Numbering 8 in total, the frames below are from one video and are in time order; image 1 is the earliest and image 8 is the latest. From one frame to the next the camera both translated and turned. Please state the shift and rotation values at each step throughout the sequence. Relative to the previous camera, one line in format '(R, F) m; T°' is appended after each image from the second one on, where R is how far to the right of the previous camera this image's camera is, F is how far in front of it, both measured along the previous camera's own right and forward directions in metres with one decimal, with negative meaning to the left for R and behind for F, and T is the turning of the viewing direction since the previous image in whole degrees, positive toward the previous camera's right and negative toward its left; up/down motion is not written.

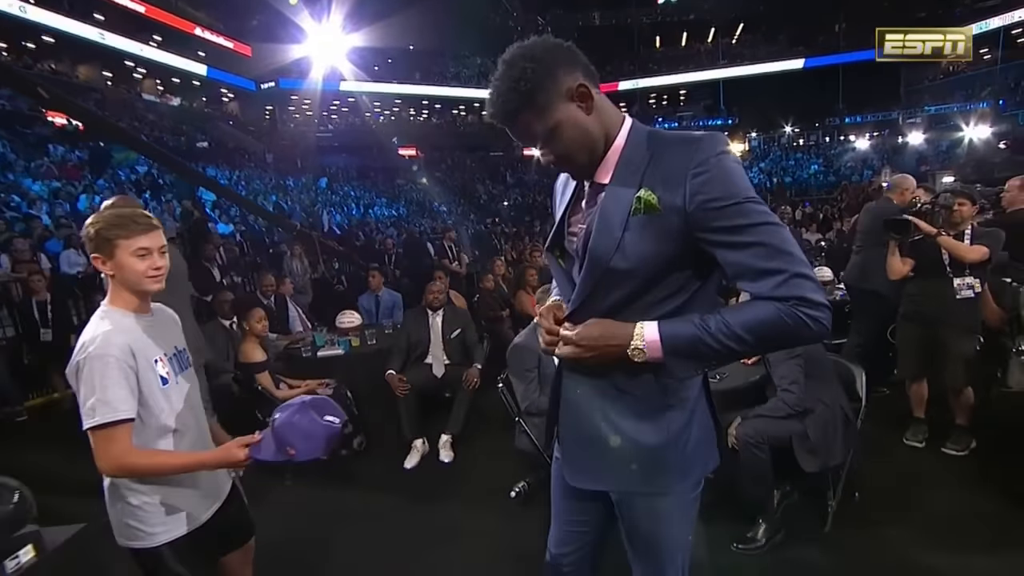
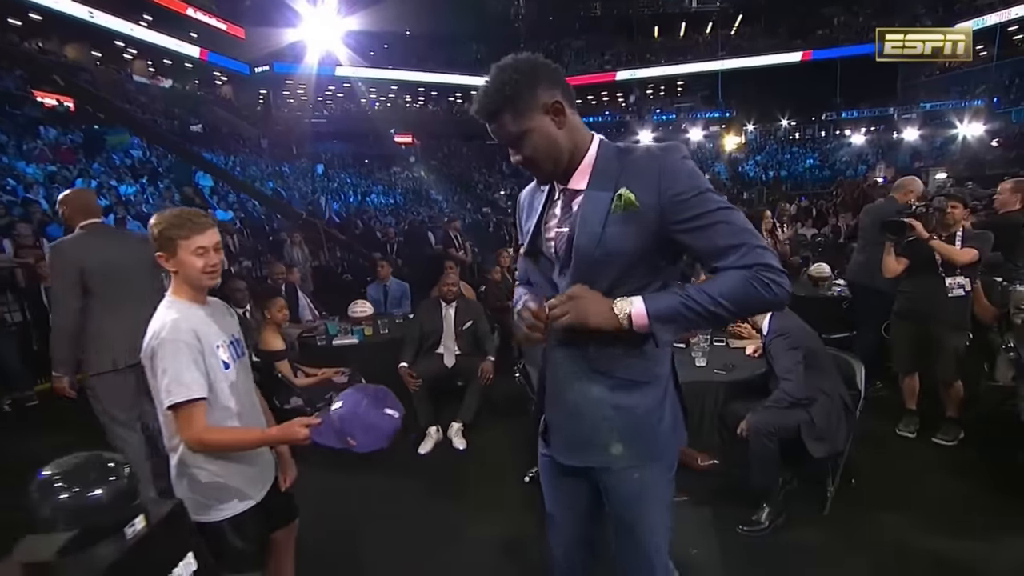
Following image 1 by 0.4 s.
(-0.2, -0.1) m; +1°
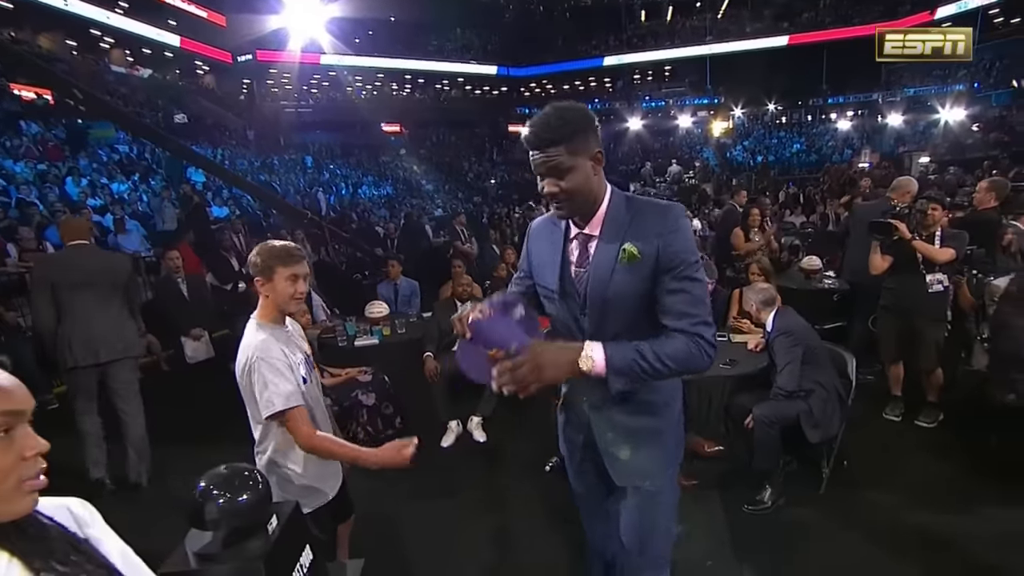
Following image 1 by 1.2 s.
(-0.2, -0.2) m; +1°
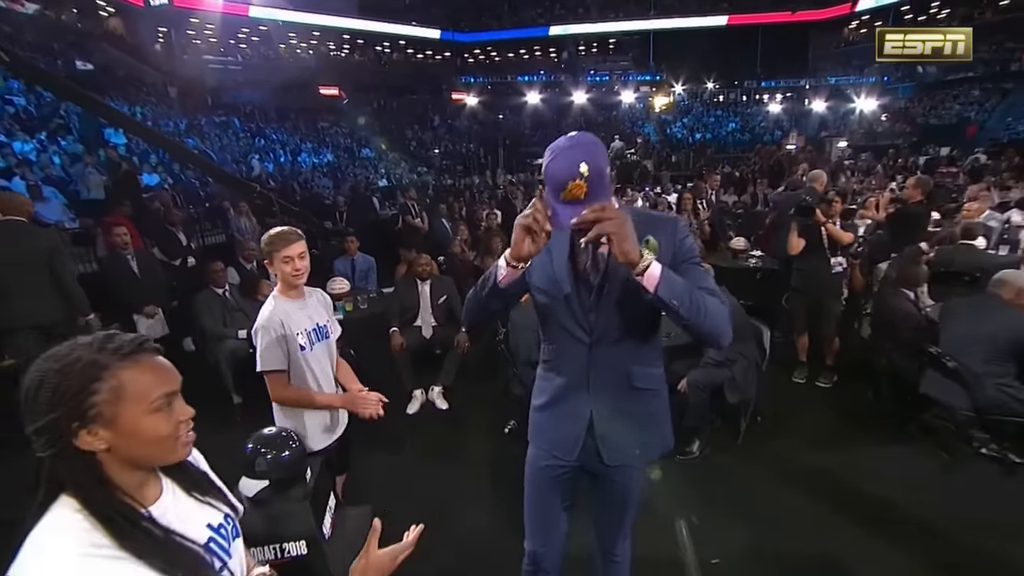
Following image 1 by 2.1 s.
(-0.2, -0.3) m; +7°
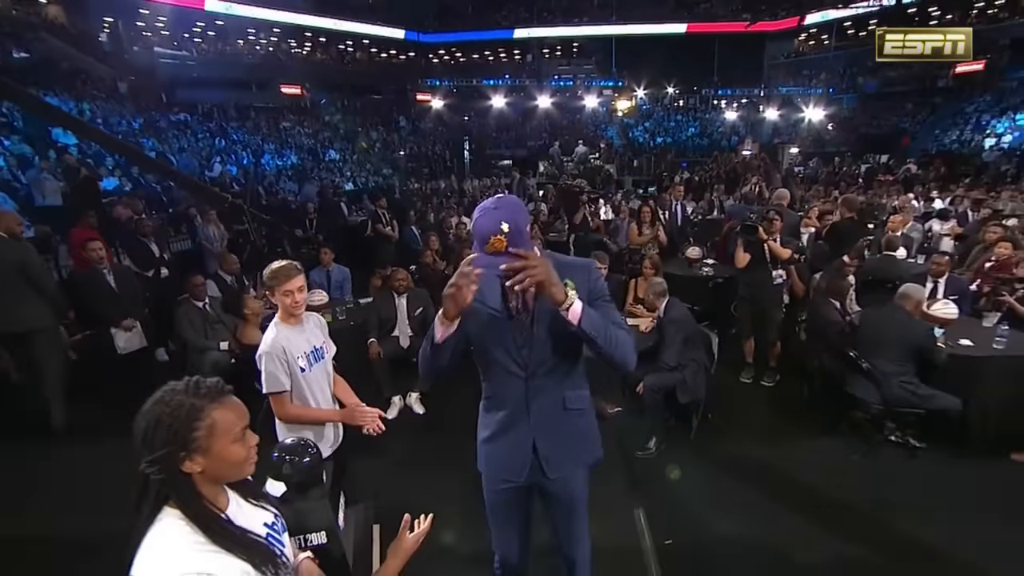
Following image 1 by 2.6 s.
(-0.1, -0.4) m; +4°
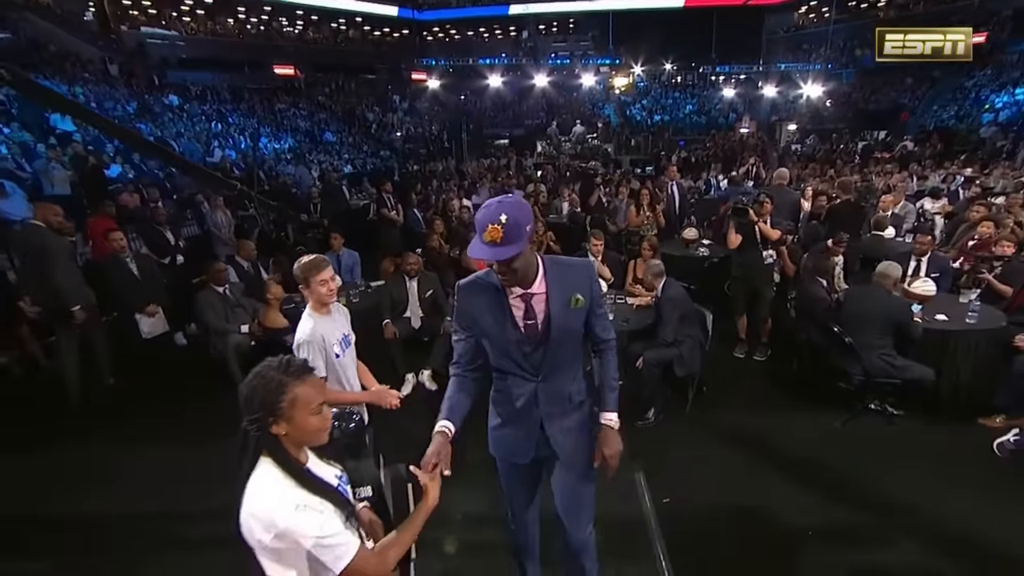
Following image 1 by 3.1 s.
(-0.1, -0.3) m; 0°
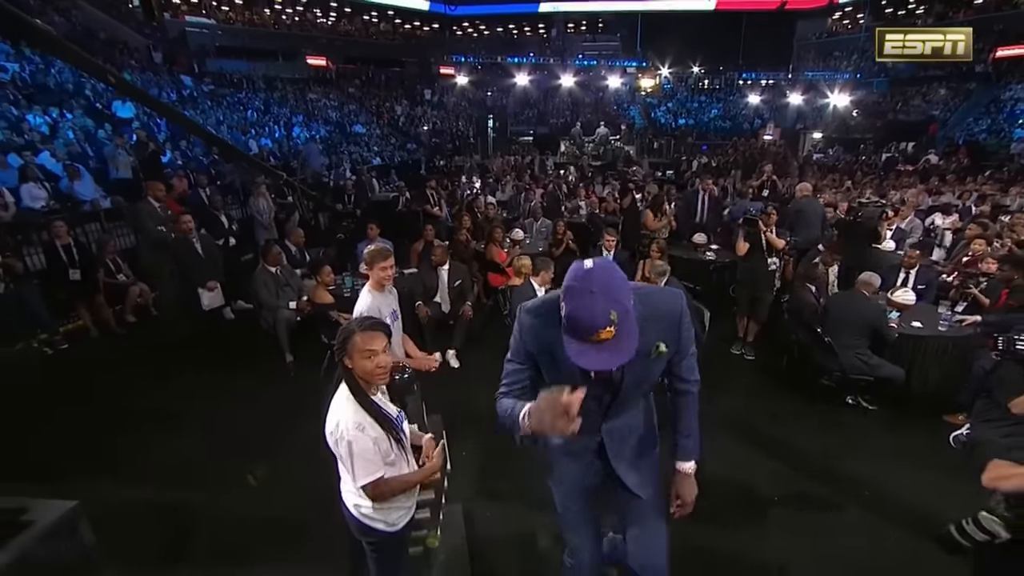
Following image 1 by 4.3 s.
(0.0, -0.6) m; -2°
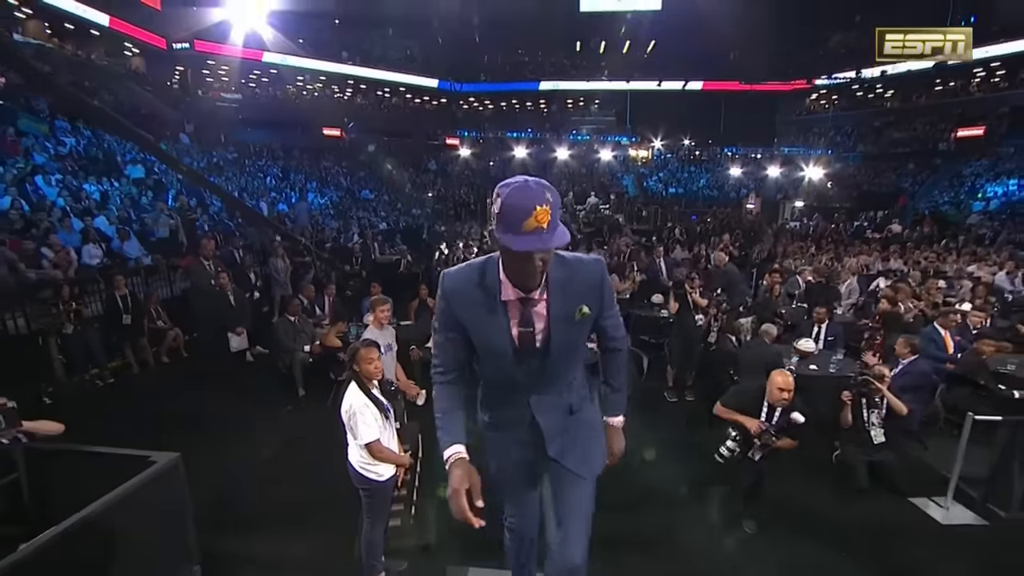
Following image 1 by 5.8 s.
(+0.4, -1.3) m; 0°
